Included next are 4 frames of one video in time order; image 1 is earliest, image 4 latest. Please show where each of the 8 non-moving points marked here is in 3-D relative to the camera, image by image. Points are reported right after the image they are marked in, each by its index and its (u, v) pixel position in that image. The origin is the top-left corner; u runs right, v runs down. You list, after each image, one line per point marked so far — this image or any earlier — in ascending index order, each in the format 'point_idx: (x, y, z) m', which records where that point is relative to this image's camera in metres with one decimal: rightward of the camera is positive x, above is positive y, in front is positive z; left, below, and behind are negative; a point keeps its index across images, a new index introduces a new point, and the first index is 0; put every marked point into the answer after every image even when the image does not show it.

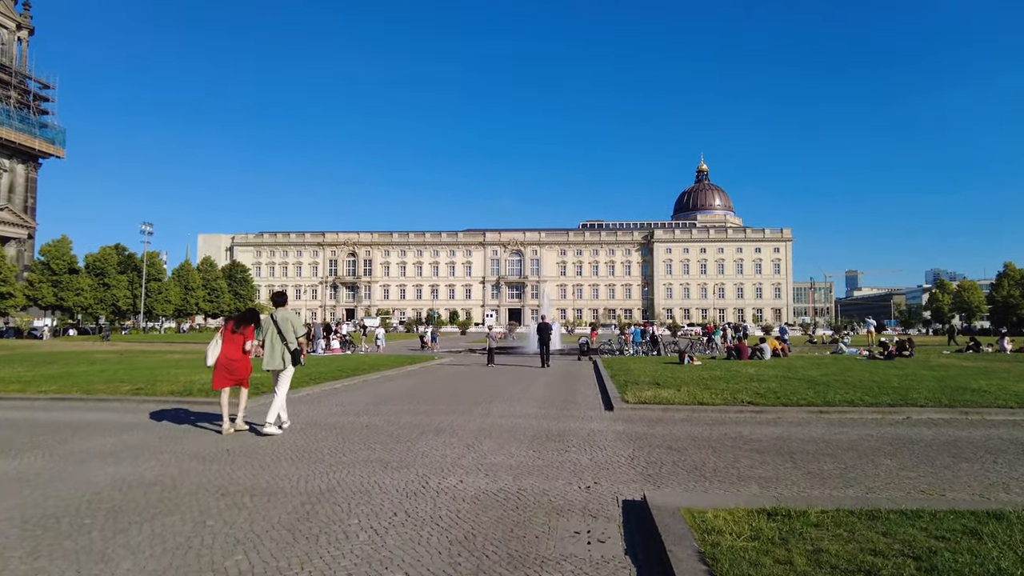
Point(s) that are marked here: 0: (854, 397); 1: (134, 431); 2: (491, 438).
0: (+6.8, -2.1, +13.1) m
1: (-5.5, -2.1, +9.6) m
2: (-0.3, -2.0, +8.8) m
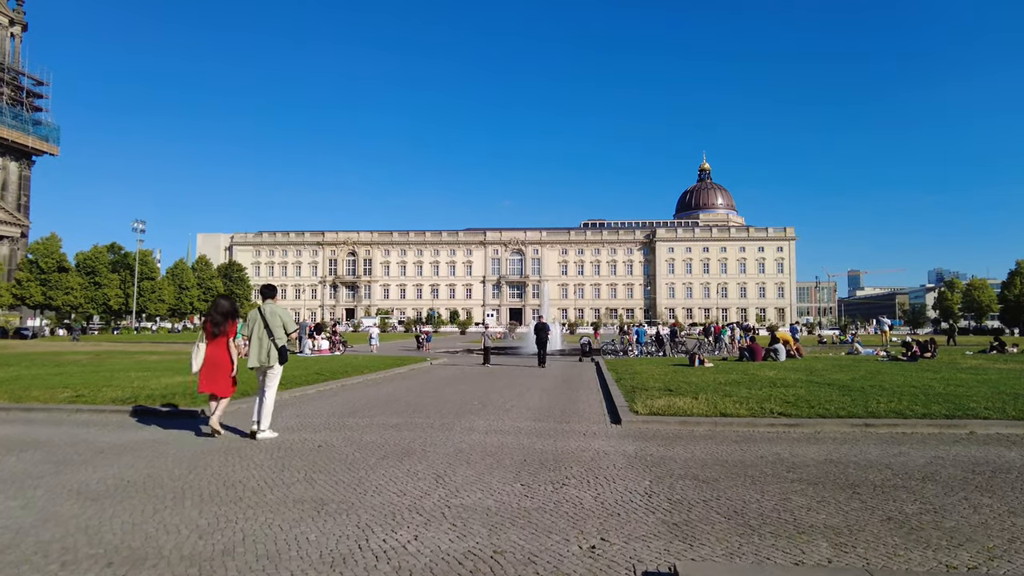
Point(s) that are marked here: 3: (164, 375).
0: (+6.6, -2.0, +11.3) m
1: (-5.7, -1.9, +7.7) m
2: (-0.5, -1.9, +7.0) m
3: (-9.9, -2.5, +18.9) m
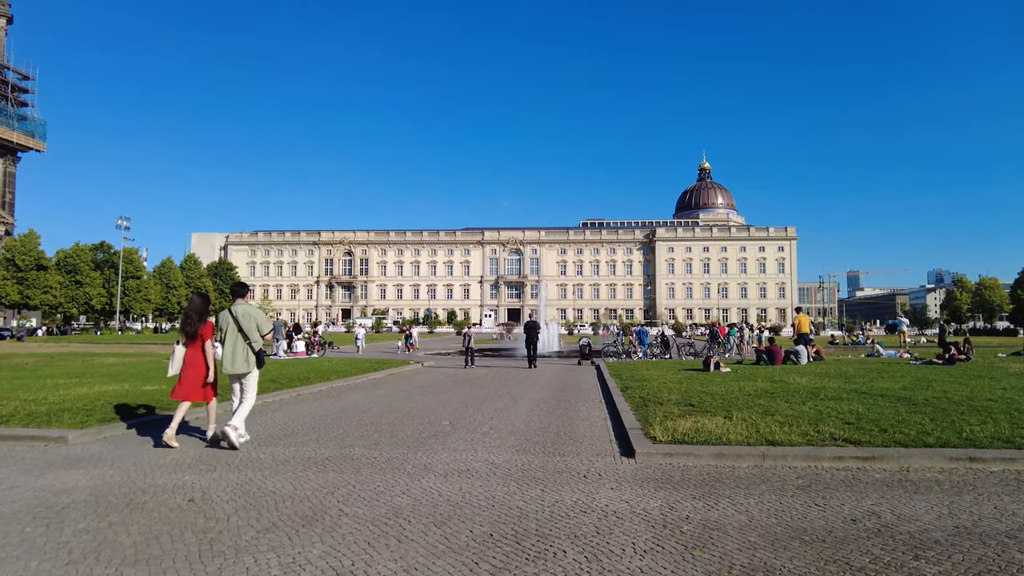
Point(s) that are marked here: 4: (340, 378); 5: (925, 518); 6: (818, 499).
0: (+6.3, -1.8, +8.6) m
1: (-5.9, -1.8, +5.0) m
2: (-0.7, -1.7, +4.3) m
3: (-10.3, -2.3, +16.1) m
4: (-4.8, -2.6, +18.6) m
5: (+3.3, -1.8, +5.3) m
6: (+2.7, -1.9, +5.8) m
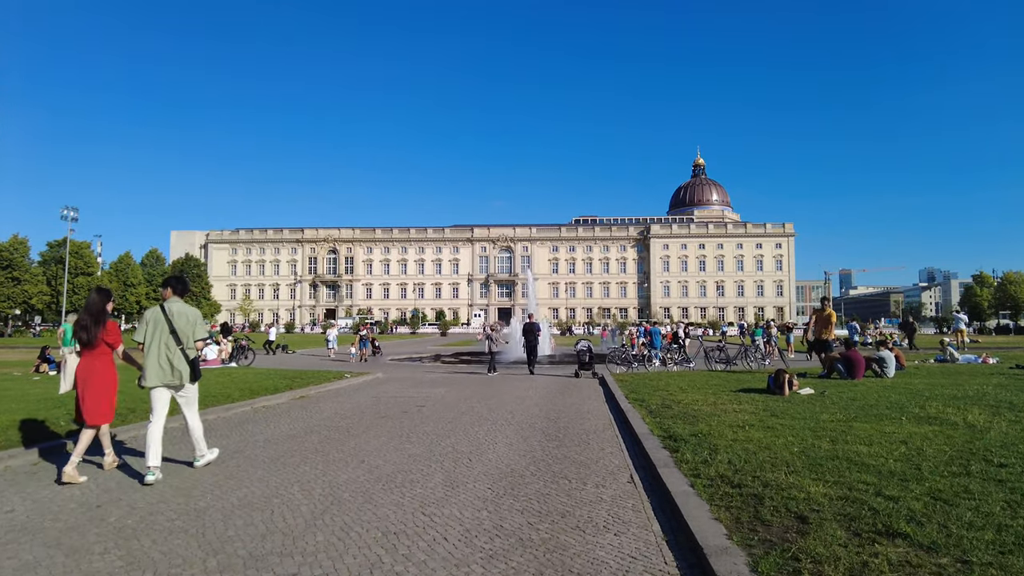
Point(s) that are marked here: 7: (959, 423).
0: (+5.7, -1.3, +1.7) m
1: (-6.5, -1.3, -2.0) m
2: (-1.3, -1.3, -2.7) m
3: (-10.9, -1.9, +9.0) m
4: (-5.5, -2.1, +11.6) m
5: (+2.7, -1.4, -1.7) m
6: (+2.1, -1.4, -1.1) m
7: (+5.7, -1.7, +8.6) m
